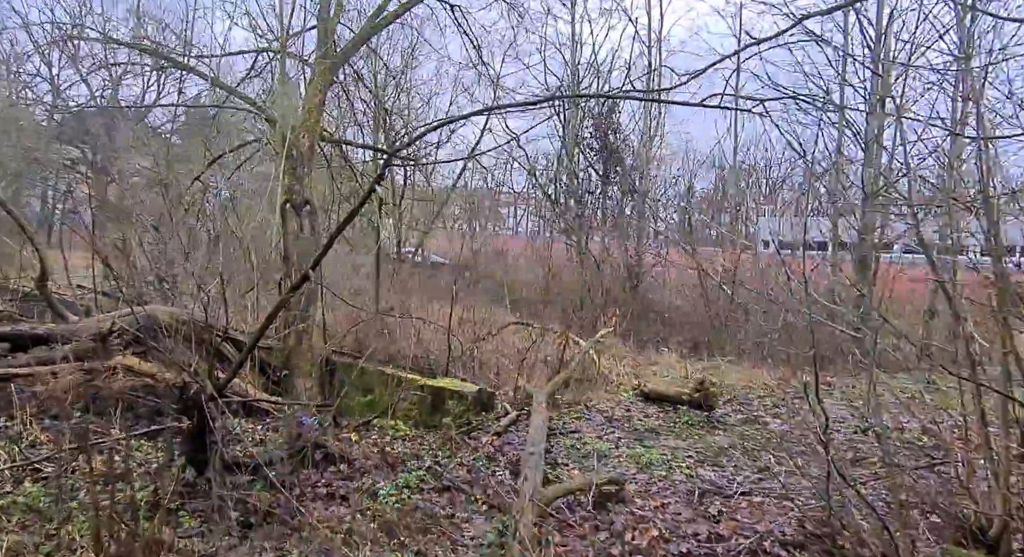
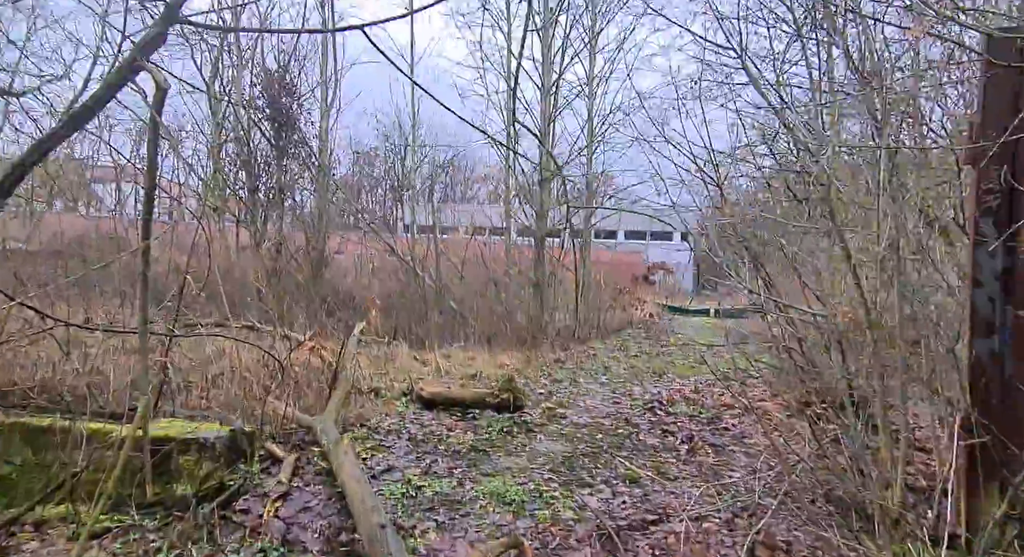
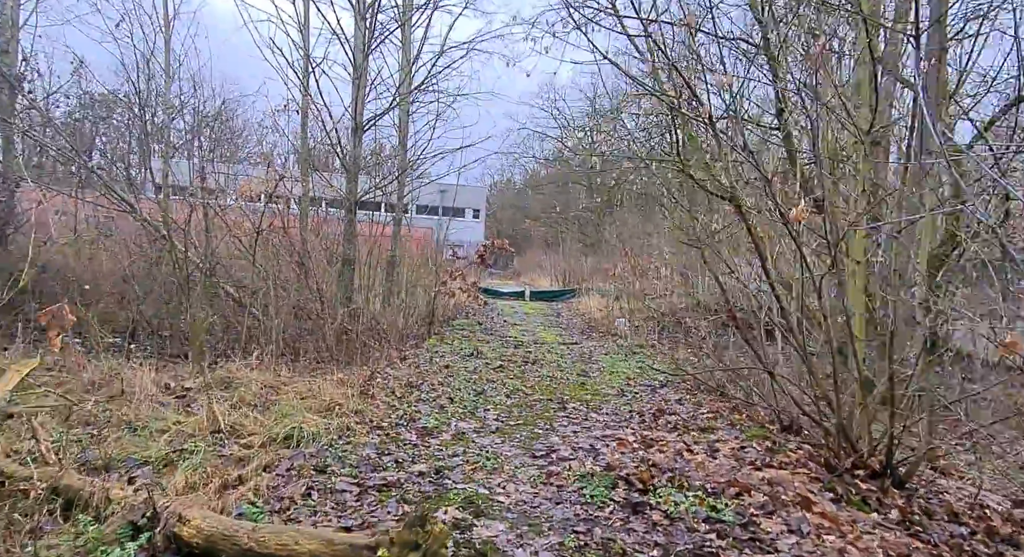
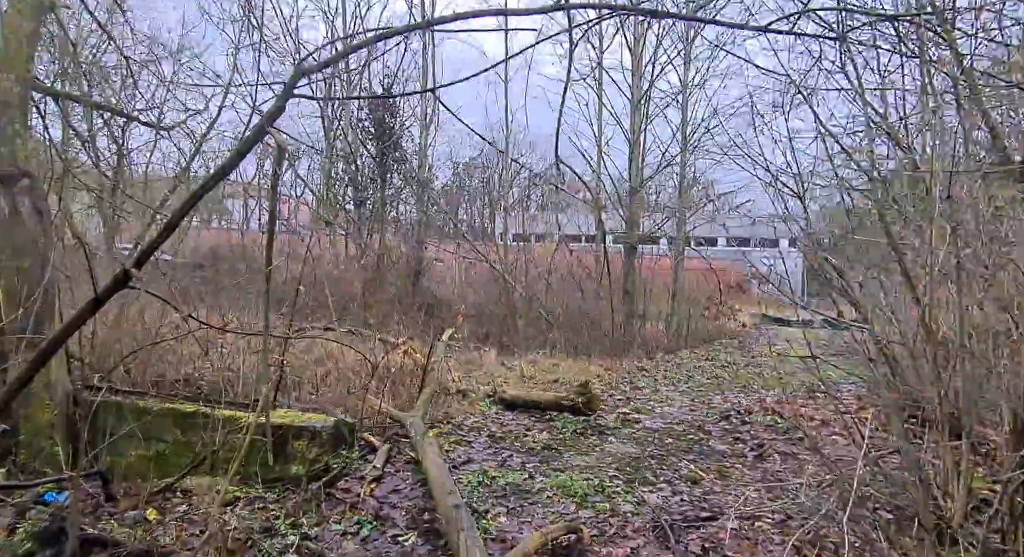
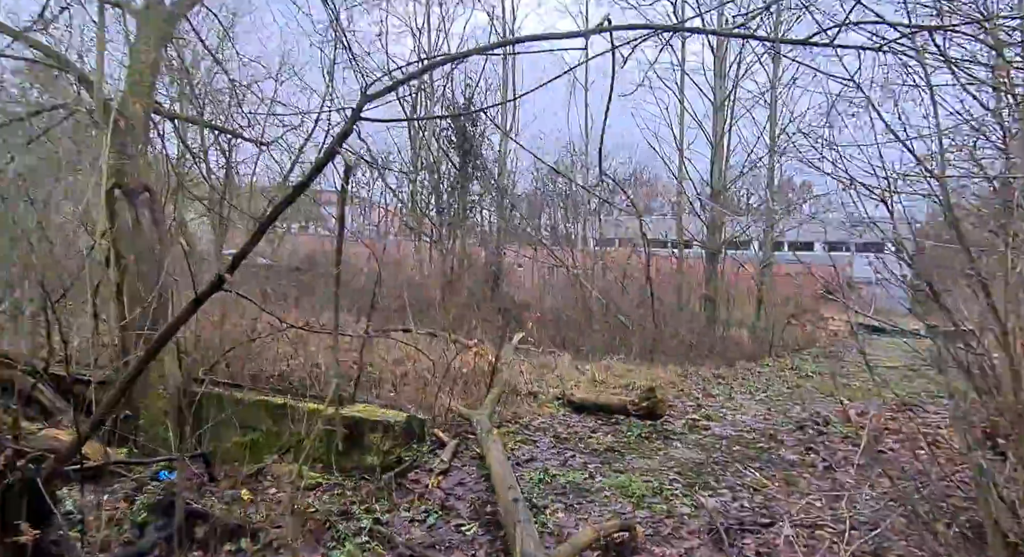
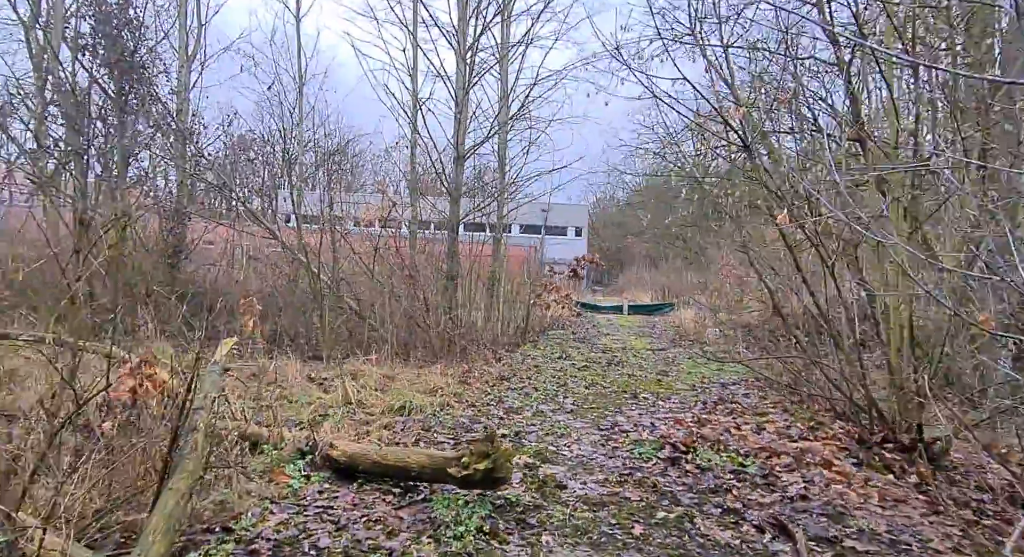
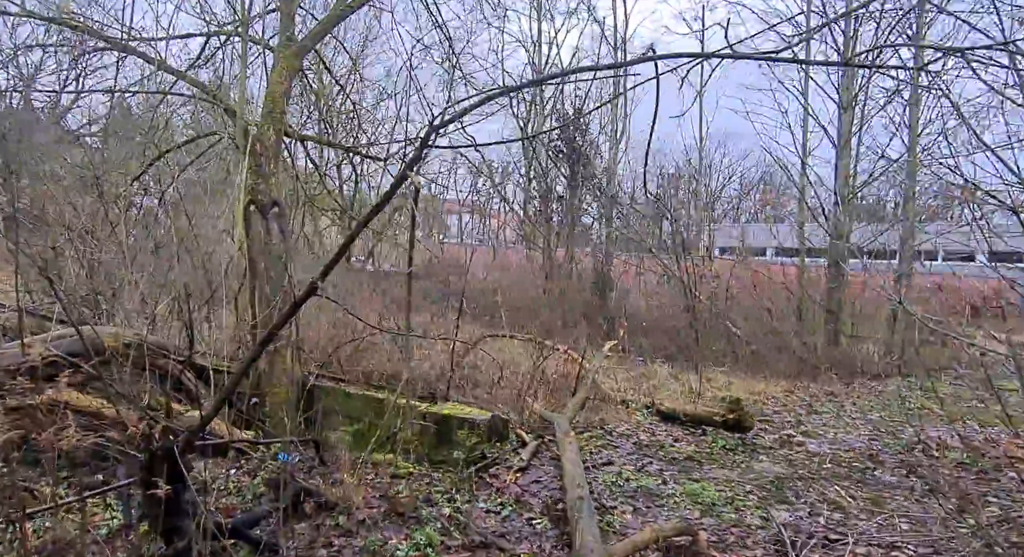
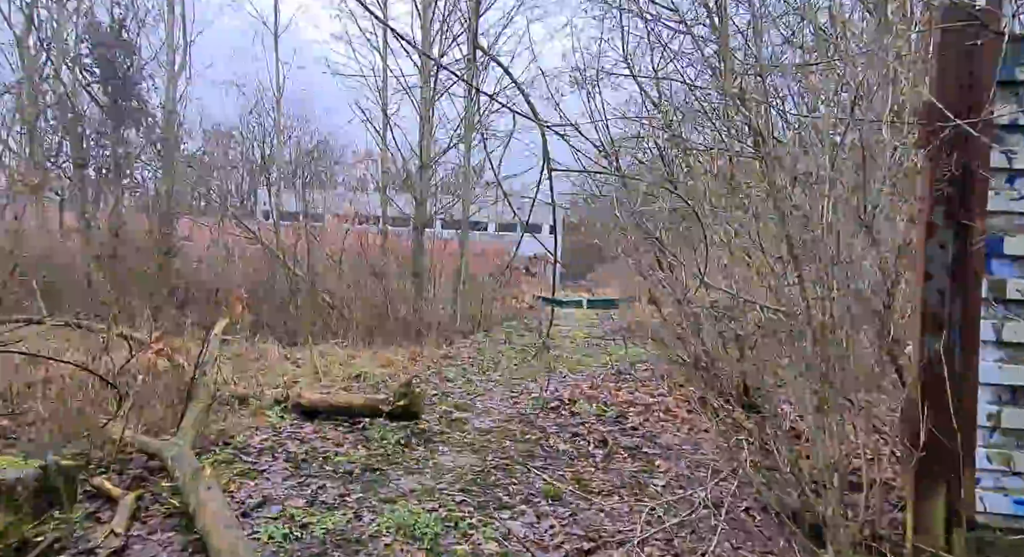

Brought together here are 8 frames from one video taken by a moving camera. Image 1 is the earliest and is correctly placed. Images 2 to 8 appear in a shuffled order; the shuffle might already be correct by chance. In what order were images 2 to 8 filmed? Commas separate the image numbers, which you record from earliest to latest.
7, 5, 4, 2, 8, 6, 3
